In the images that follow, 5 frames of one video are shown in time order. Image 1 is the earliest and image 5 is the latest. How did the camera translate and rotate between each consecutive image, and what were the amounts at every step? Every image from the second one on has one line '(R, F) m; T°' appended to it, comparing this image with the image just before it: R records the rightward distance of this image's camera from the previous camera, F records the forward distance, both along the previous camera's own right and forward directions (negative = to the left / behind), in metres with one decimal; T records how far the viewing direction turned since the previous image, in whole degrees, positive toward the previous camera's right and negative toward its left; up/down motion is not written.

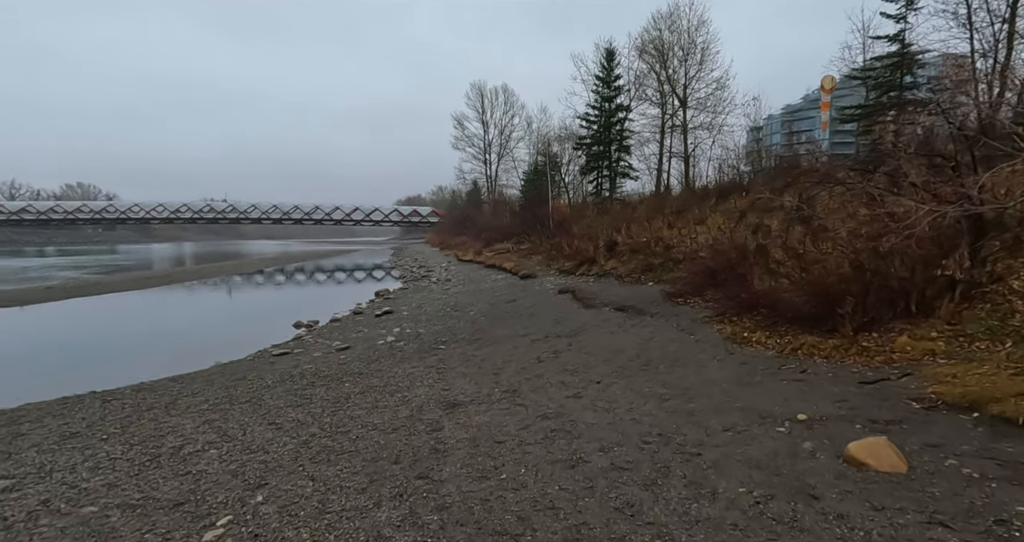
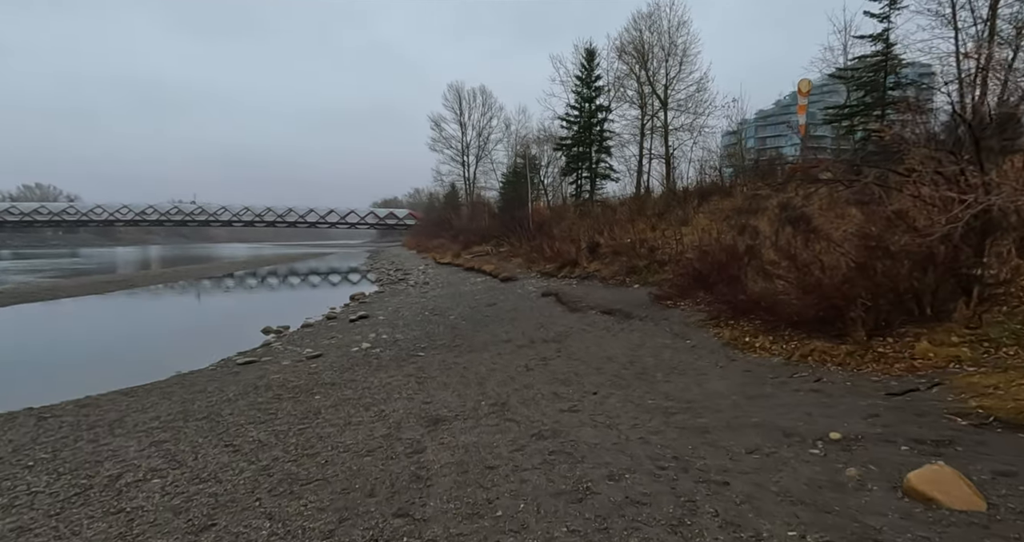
(-0.1, +0.6) m; +2°
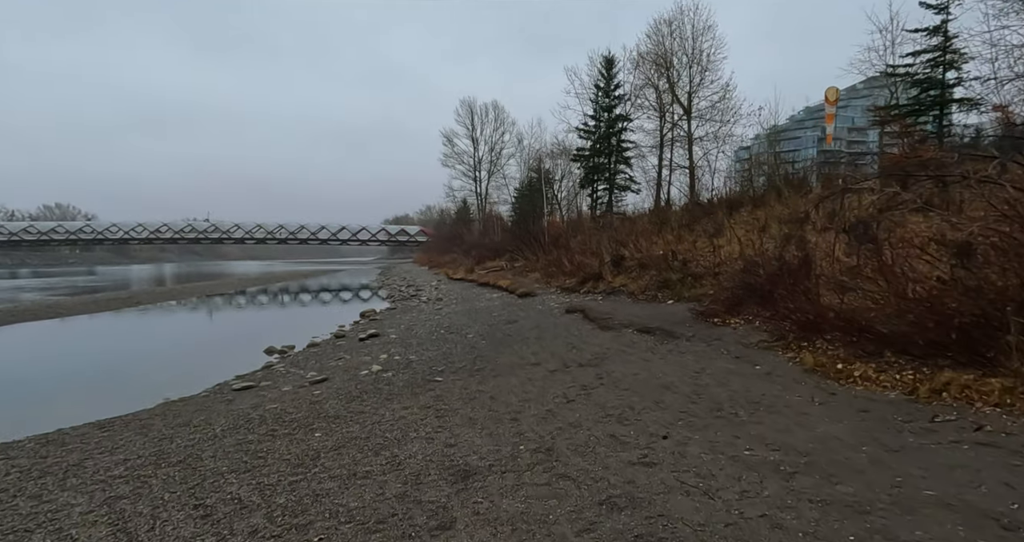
(-0.3, +1.2) m; -1°
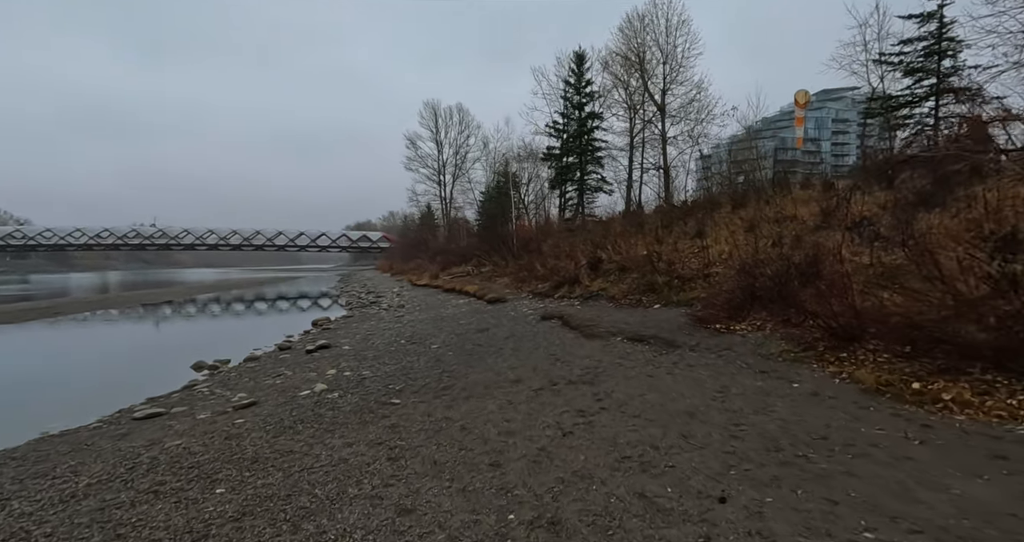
(-0.1, +1.6) m; +4°
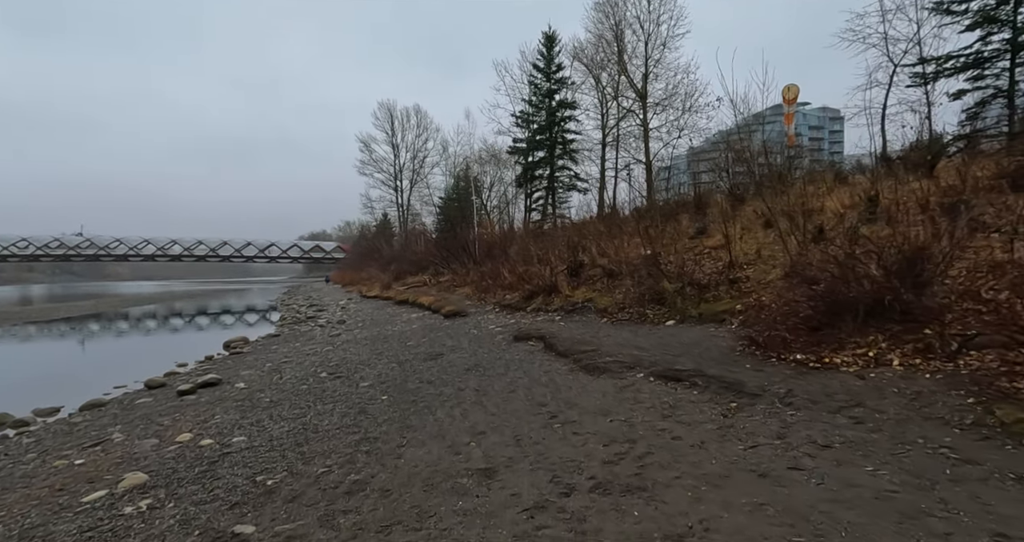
(-0.1, +3.6) m; +4°
